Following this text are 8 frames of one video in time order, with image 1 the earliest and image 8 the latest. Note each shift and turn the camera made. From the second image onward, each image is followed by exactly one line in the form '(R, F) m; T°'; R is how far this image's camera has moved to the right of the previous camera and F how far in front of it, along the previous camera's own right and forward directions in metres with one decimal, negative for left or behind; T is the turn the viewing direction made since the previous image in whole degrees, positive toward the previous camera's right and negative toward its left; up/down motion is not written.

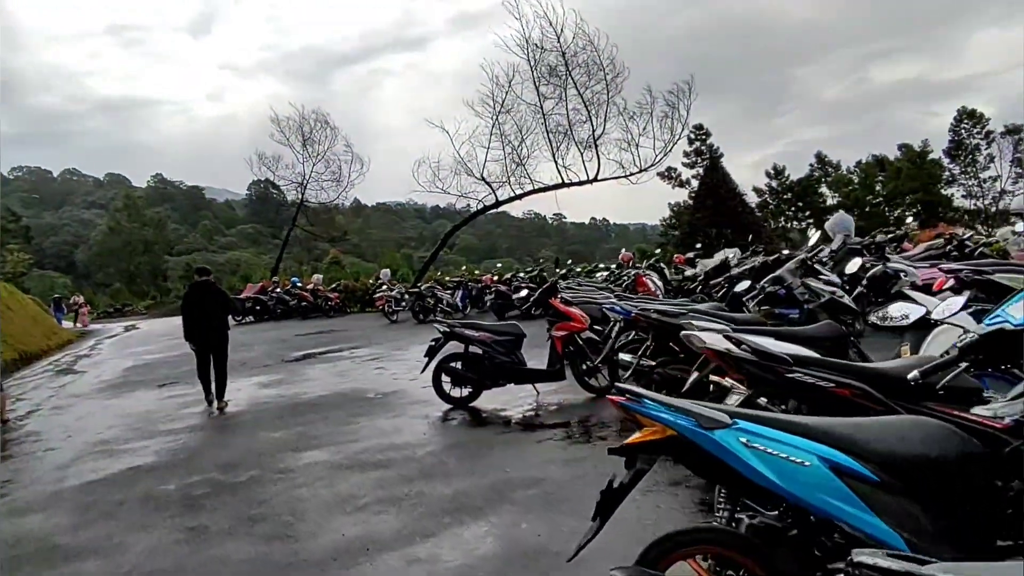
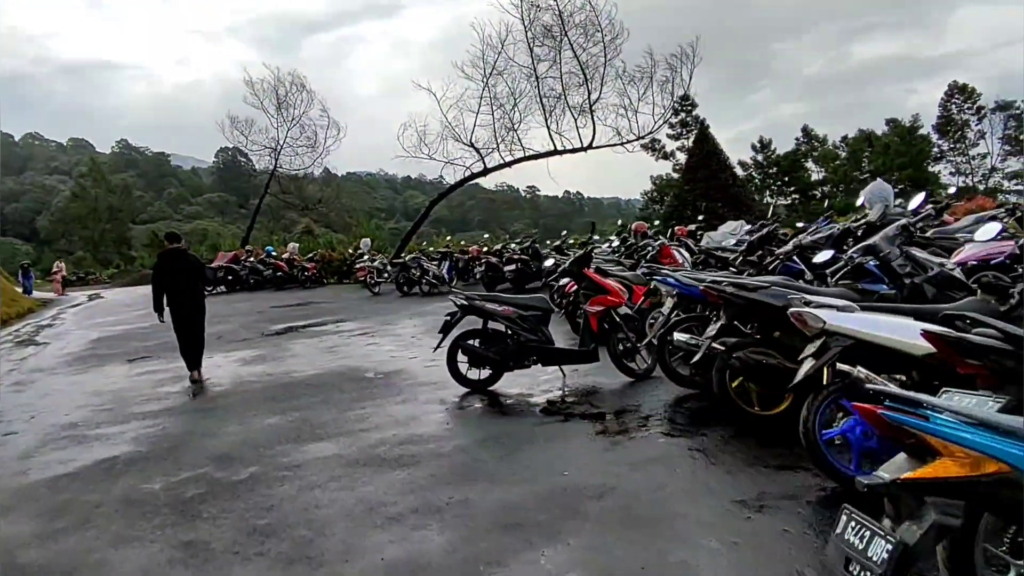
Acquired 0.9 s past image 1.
(-0.5, +0.7) m; +3°
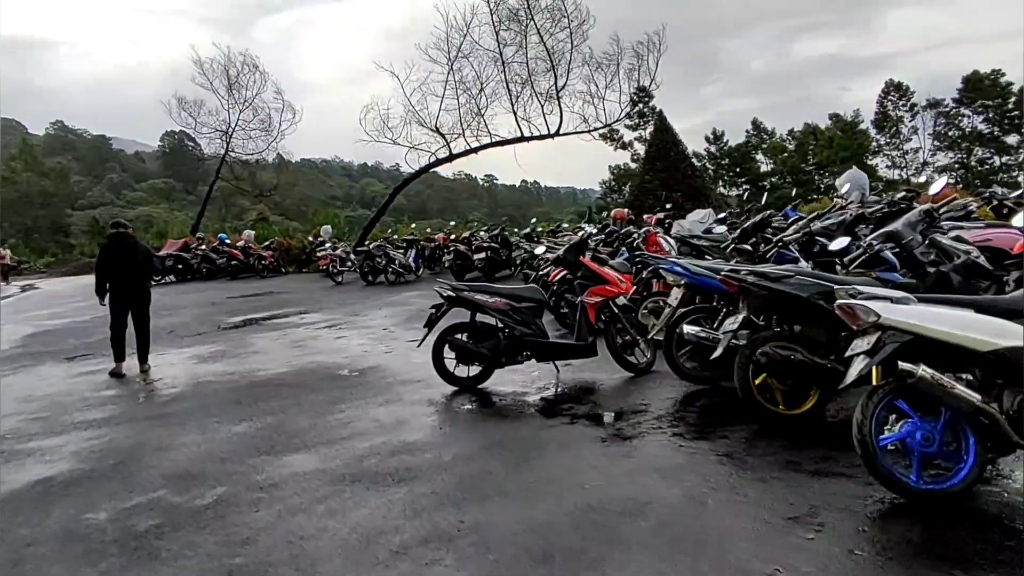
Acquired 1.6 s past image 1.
(-0.3, +0.4) m; +4°
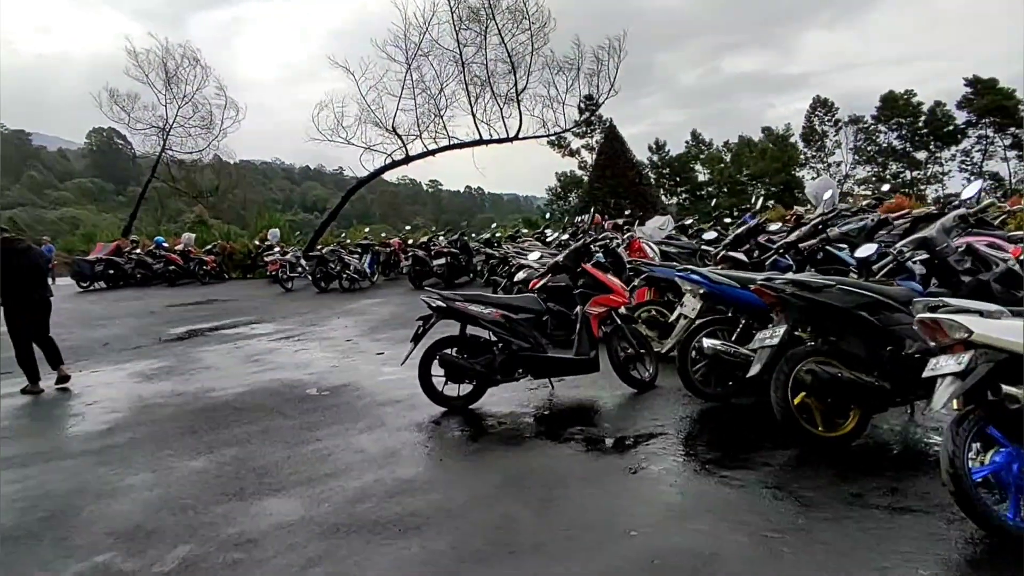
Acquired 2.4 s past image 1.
(-0.4, +0.5) m; +5°
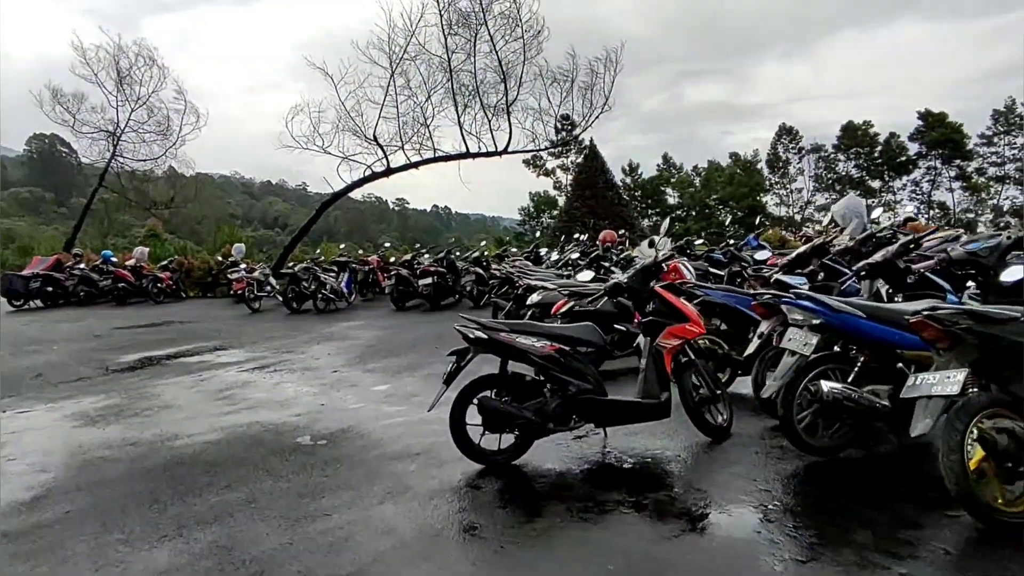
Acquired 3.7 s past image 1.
(-0.5, +0.9) m; +3°
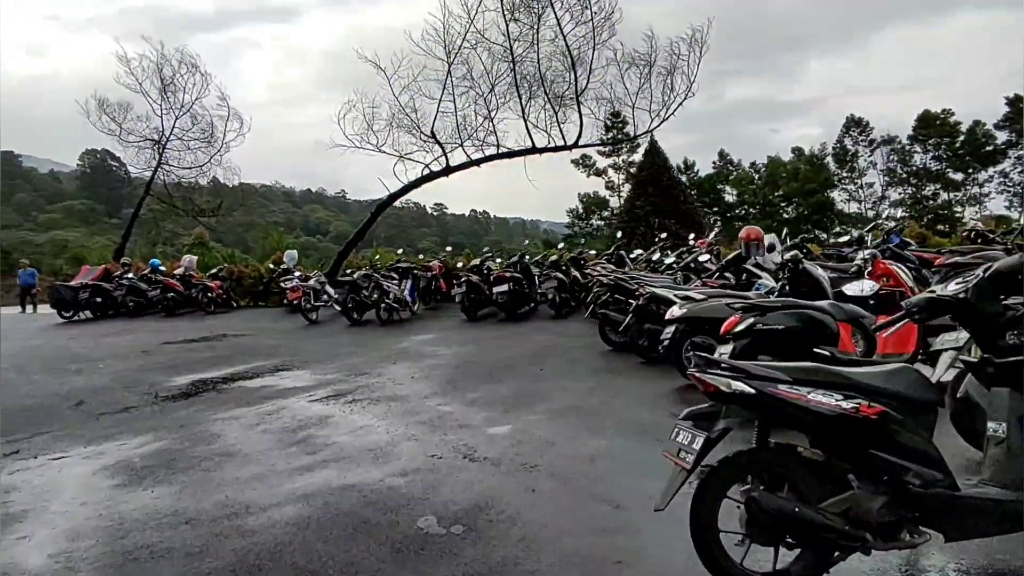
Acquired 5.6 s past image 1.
(-0.8, +1.3) m; -3°
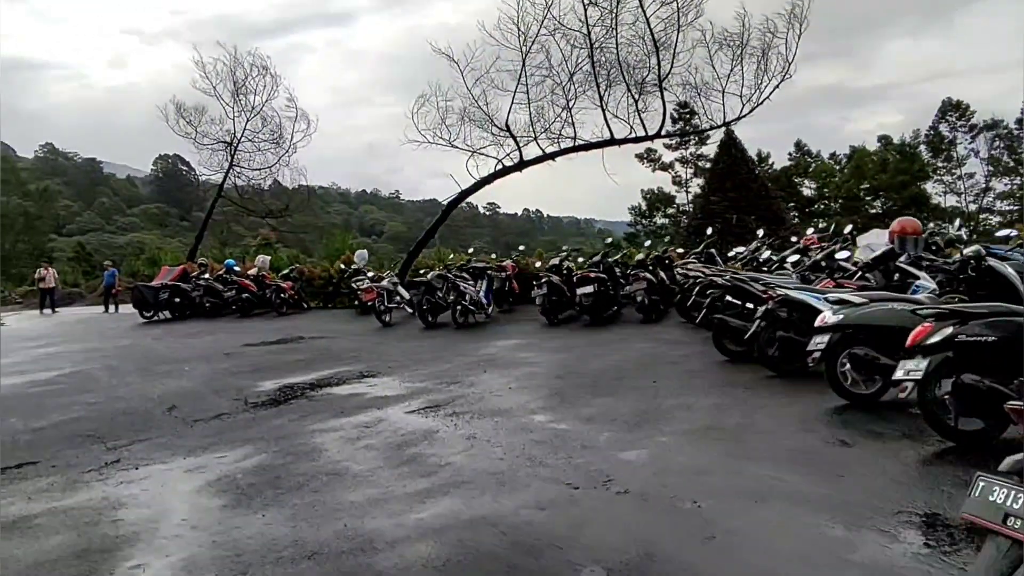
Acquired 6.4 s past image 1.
(-0.6, +0.5) m; -5°
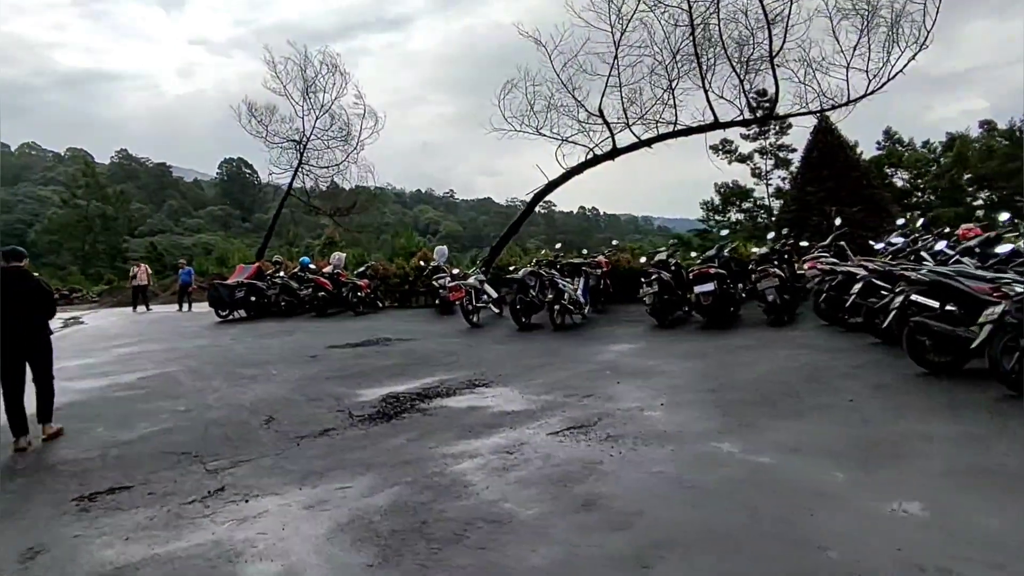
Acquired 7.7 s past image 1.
(-0.8, +0.9) m; -5°
